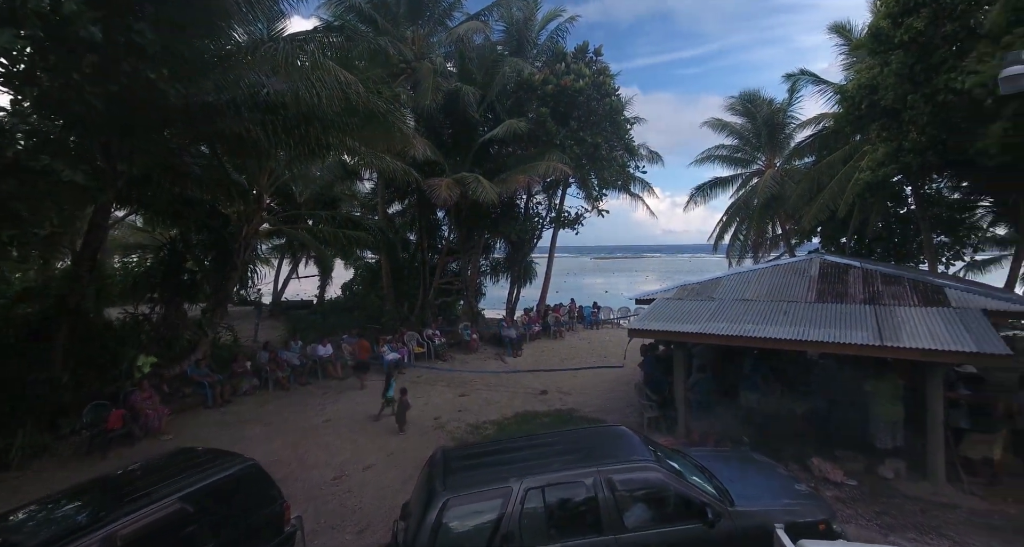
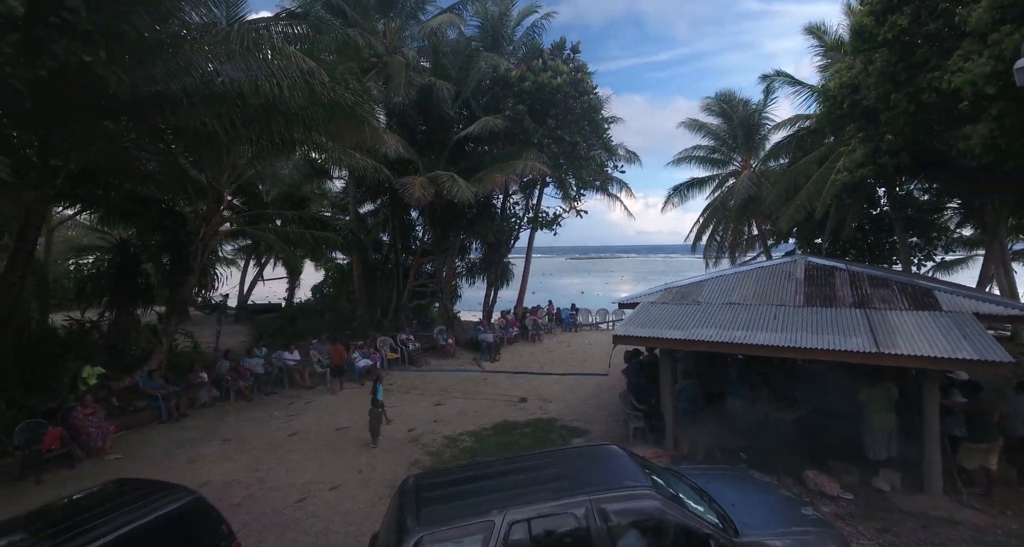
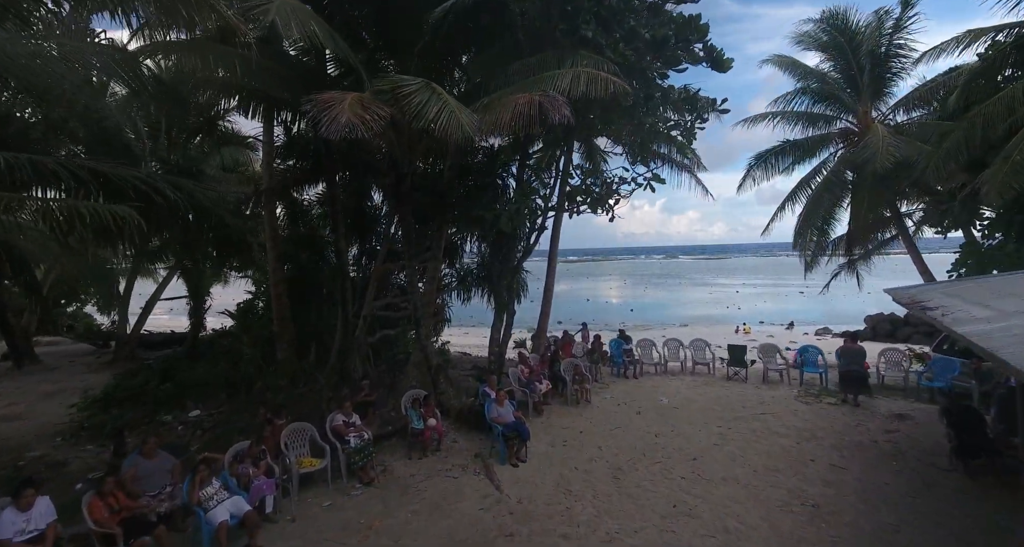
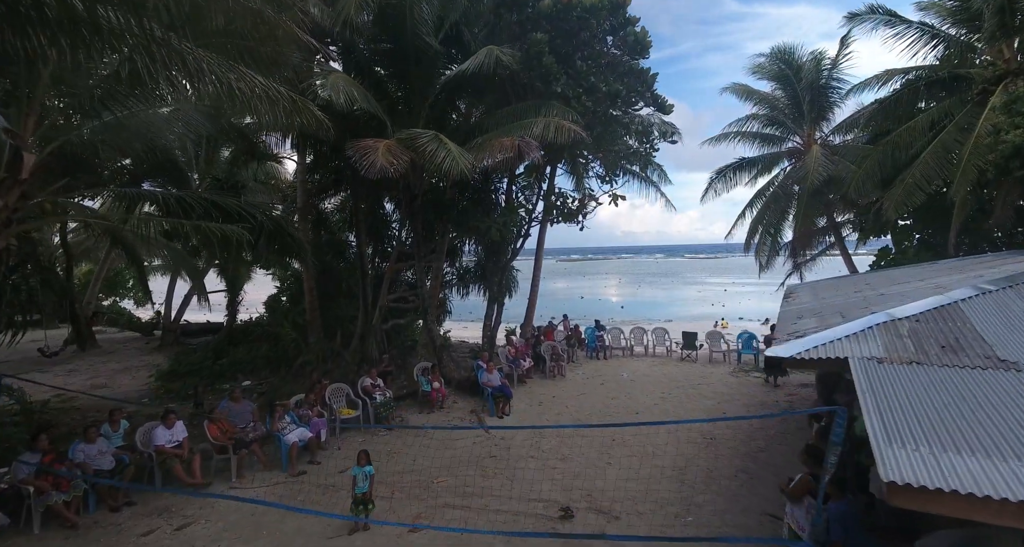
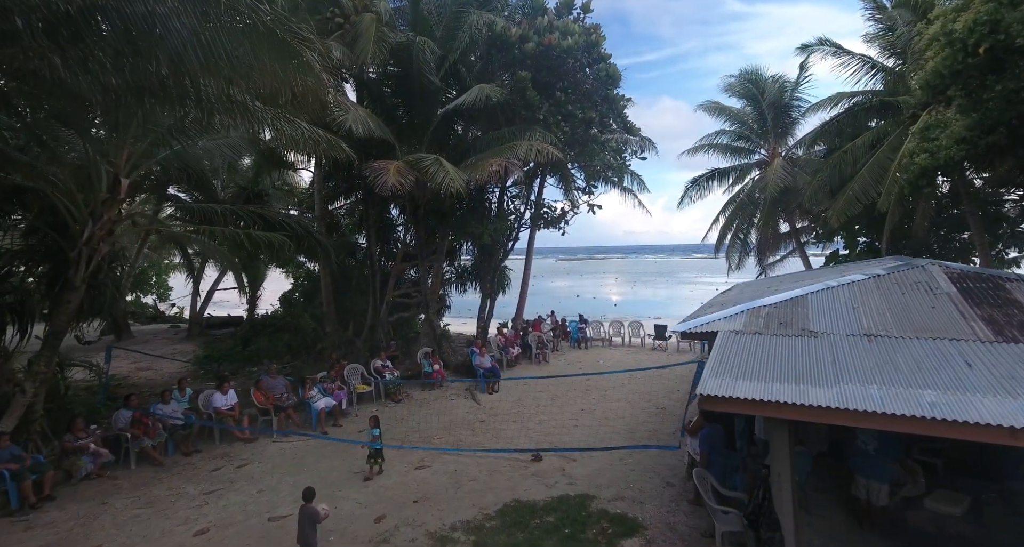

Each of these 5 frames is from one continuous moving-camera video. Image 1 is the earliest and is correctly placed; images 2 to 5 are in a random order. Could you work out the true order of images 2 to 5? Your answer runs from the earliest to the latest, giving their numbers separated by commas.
2, 5, 4, 3
